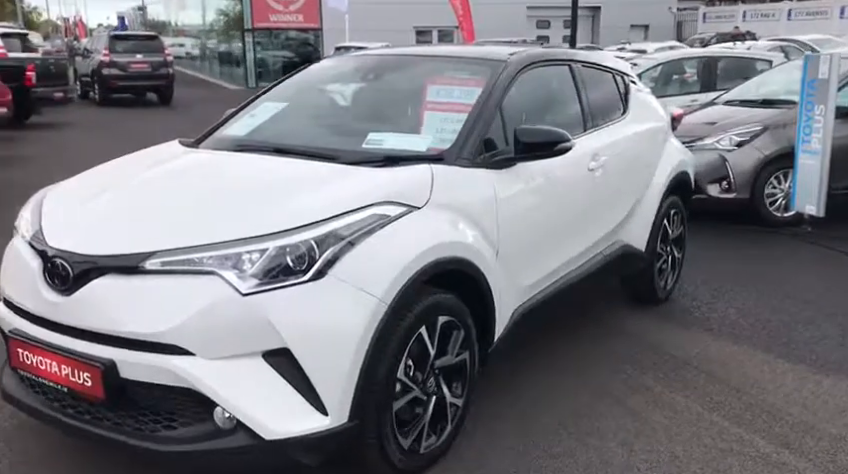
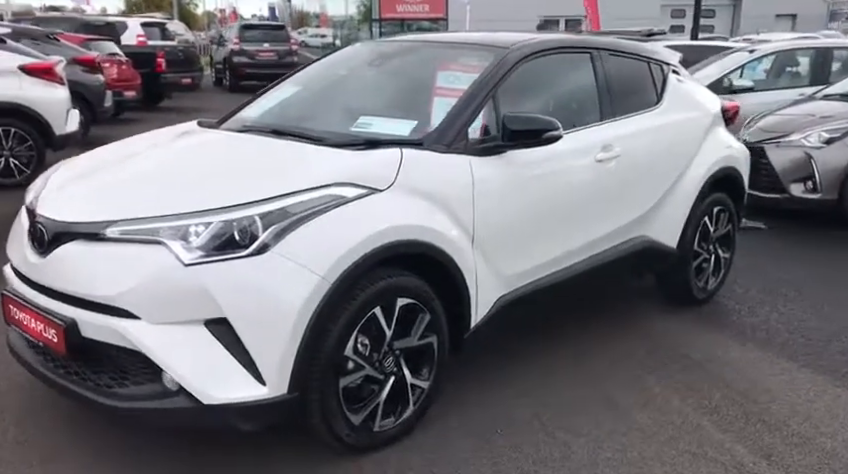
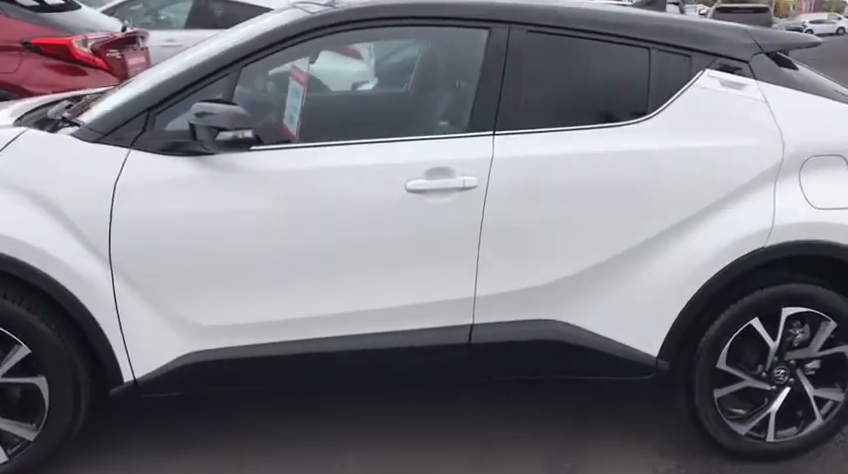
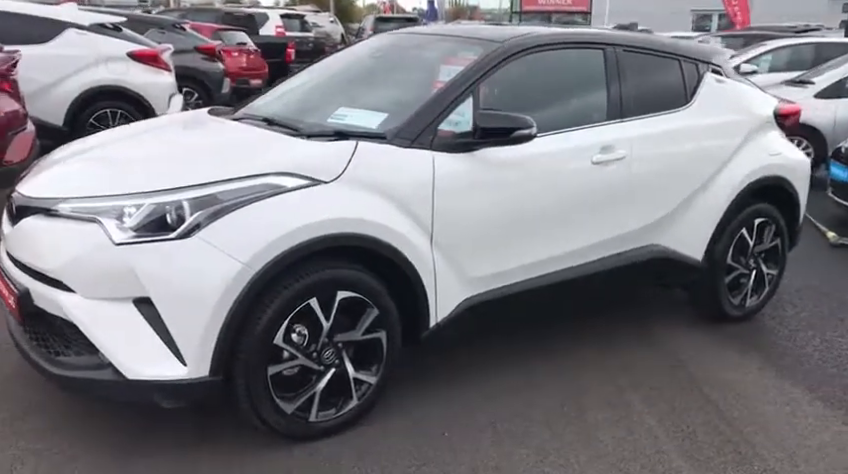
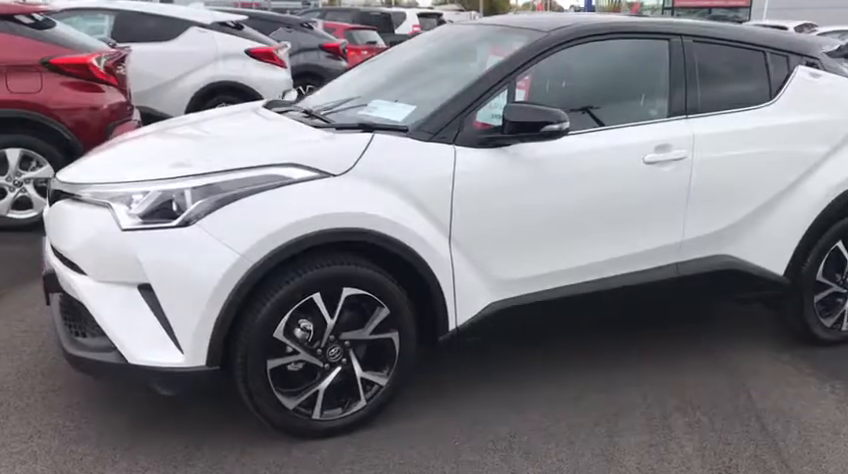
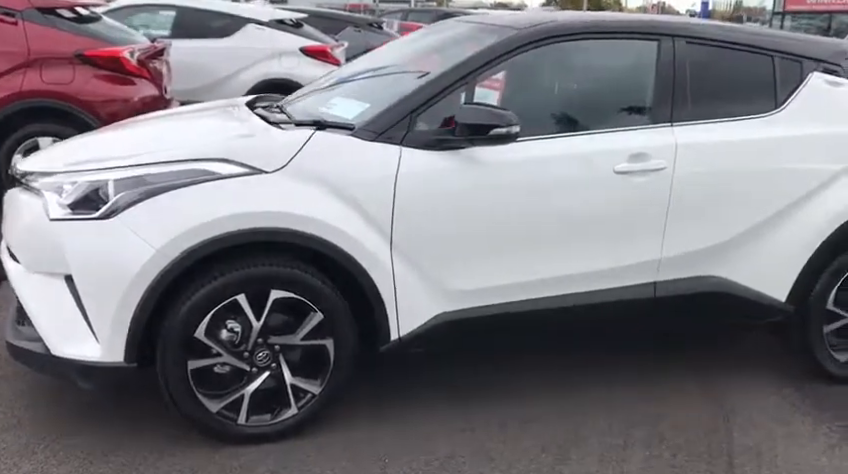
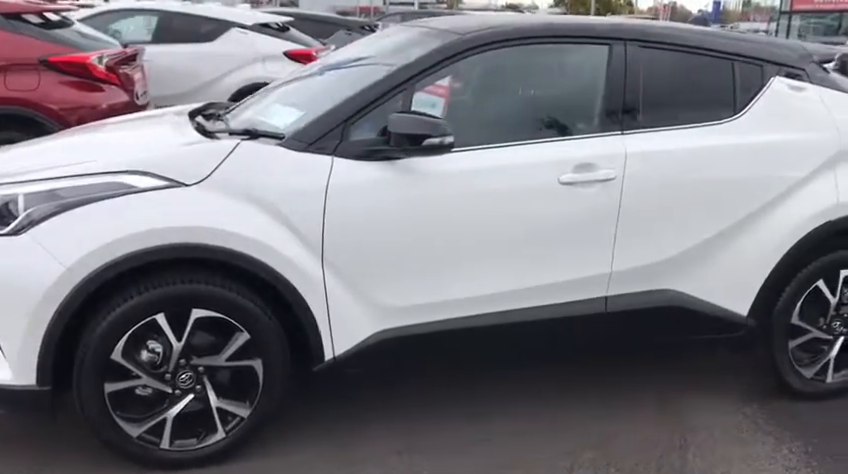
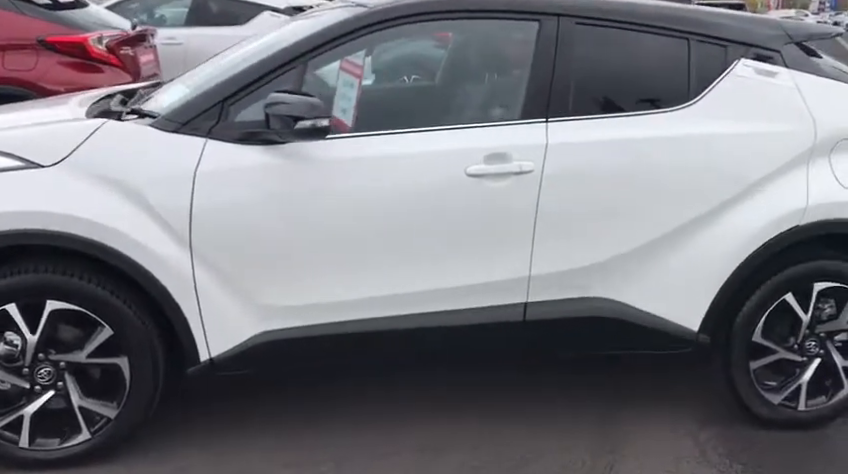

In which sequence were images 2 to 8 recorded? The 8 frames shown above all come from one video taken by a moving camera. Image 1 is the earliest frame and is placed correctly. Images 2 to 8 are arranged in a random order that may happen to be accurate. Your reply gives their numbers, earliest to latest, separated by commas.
2, 4, 5, 6, 7, 8, 3
